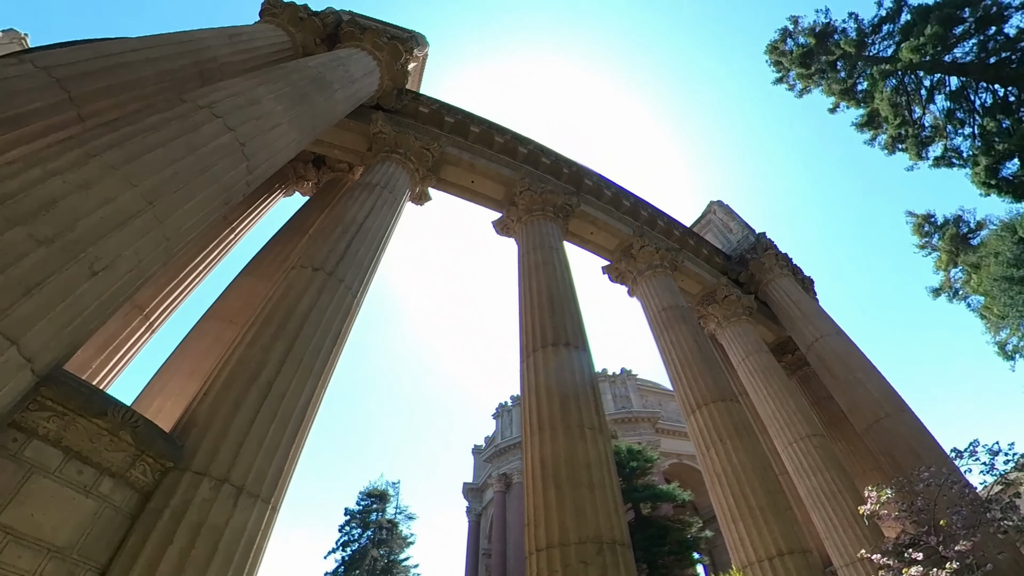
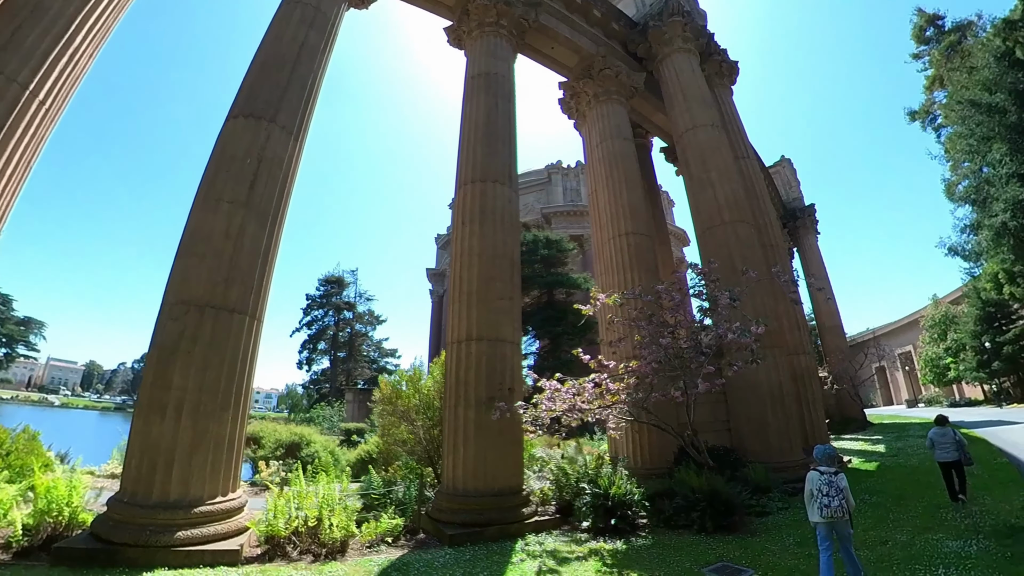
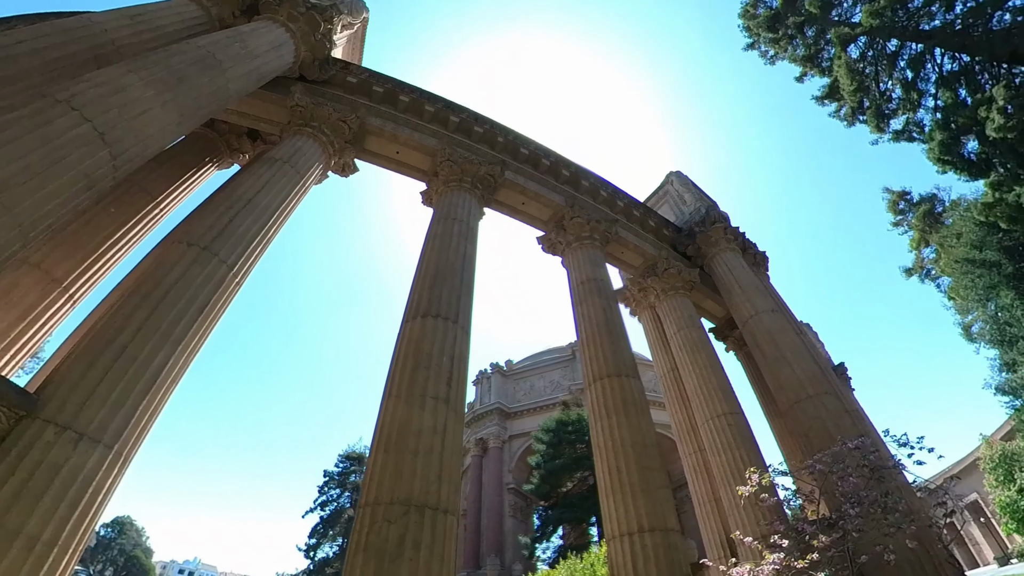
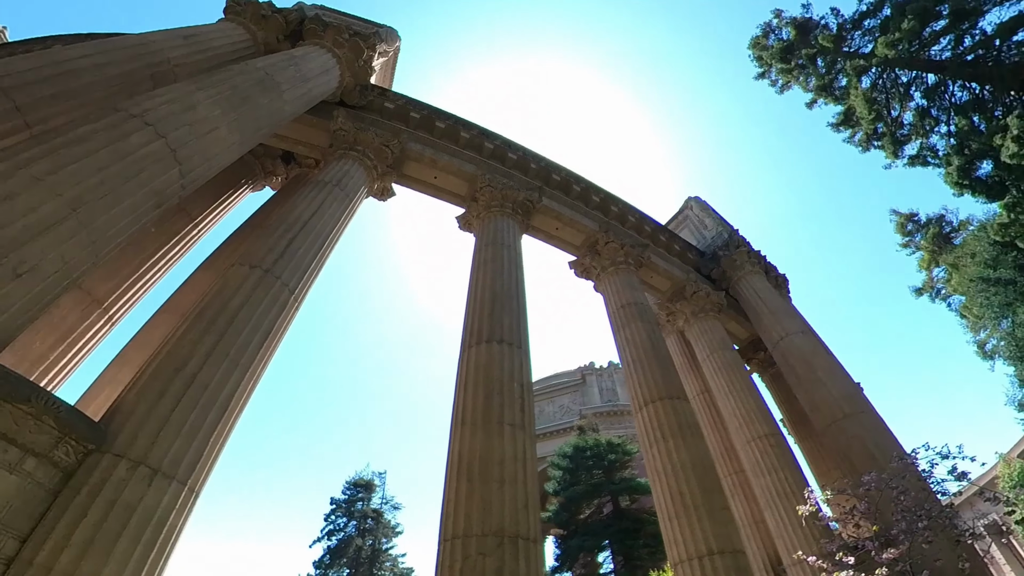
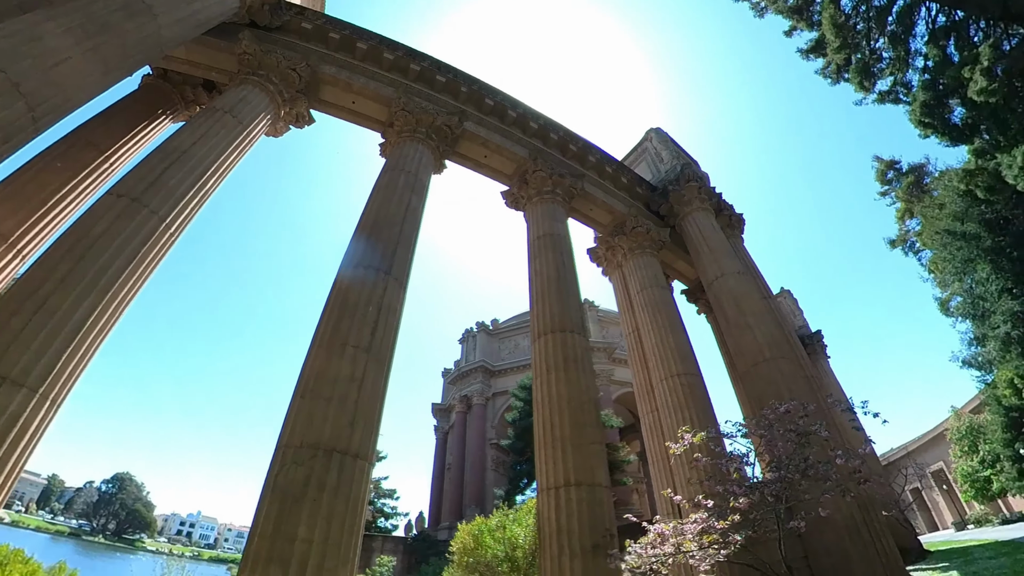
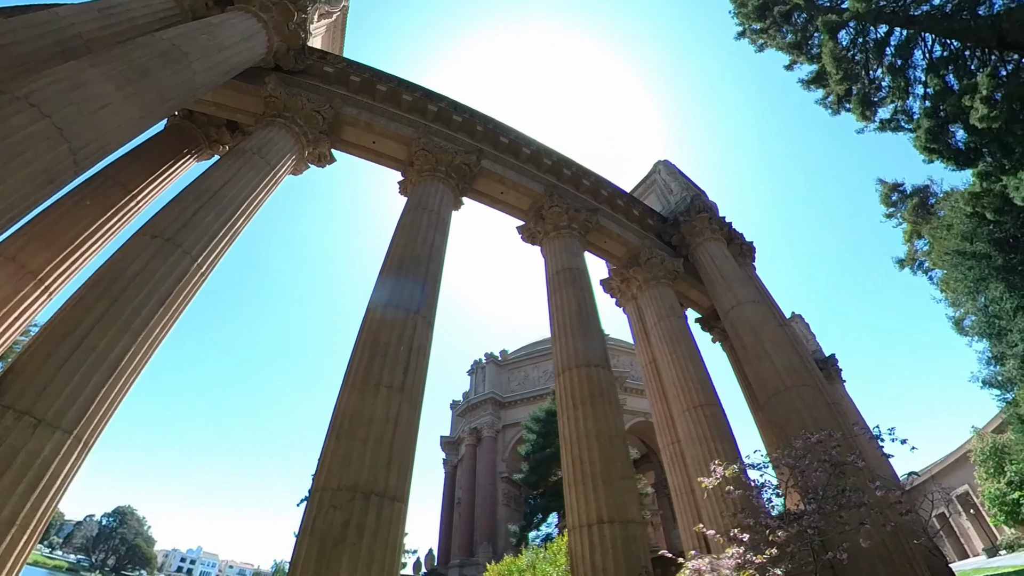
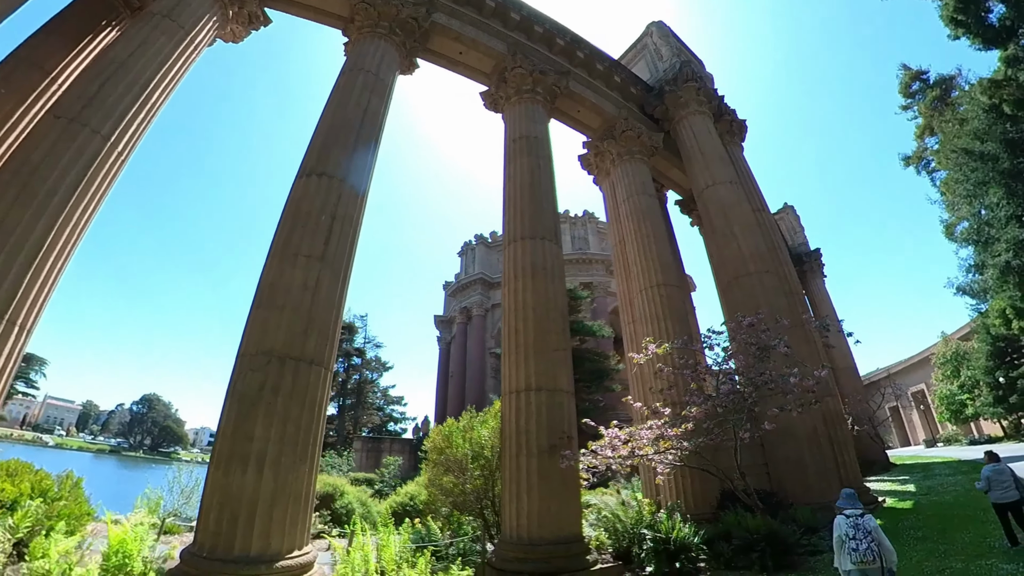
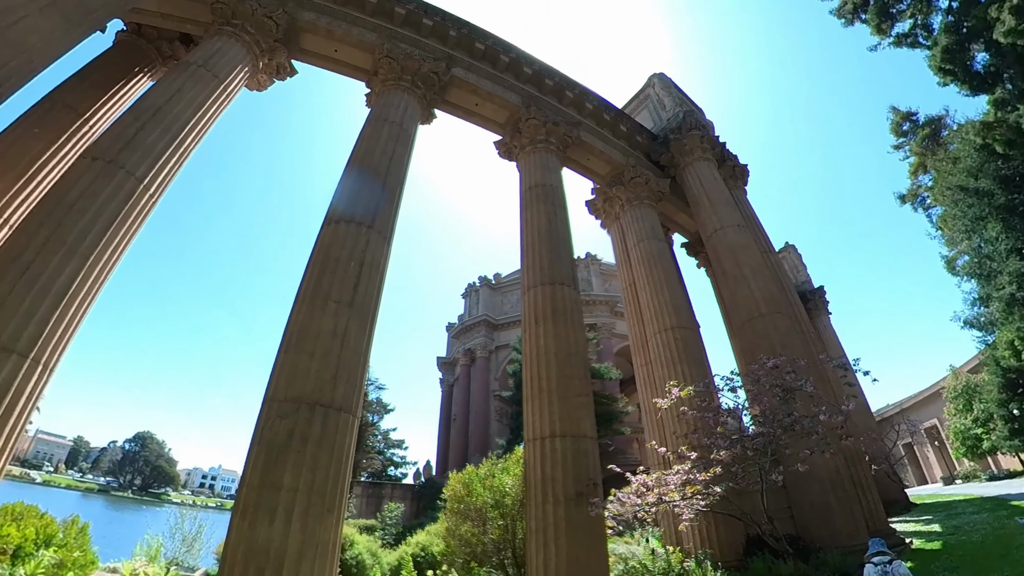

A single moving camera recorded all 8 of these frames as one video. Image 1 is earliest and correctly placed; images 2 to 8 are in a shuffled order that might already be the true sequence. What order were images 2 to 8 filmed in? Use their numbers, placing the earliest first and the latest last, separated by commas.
4, 3, 6, 5, 8, 7, 2
